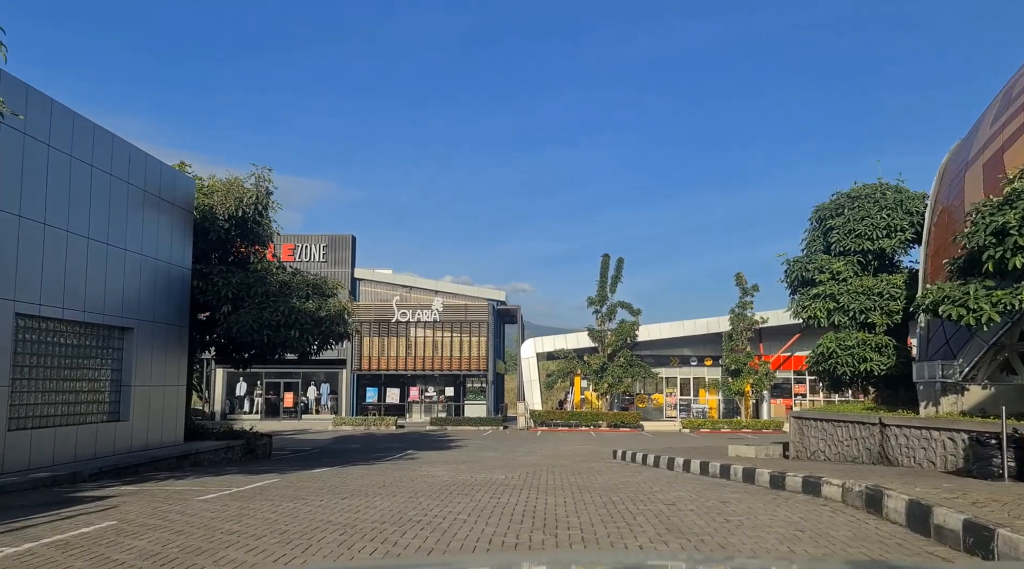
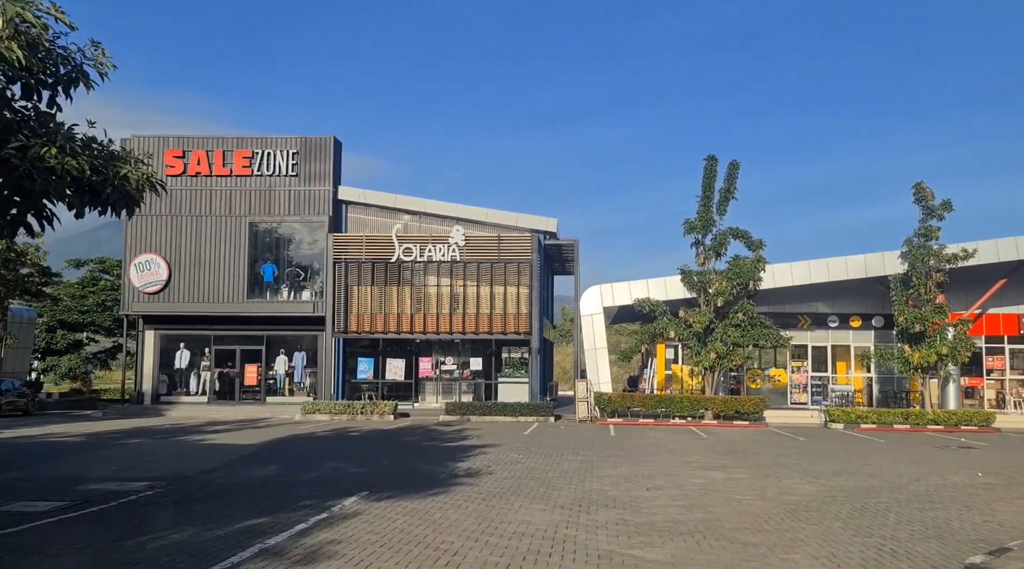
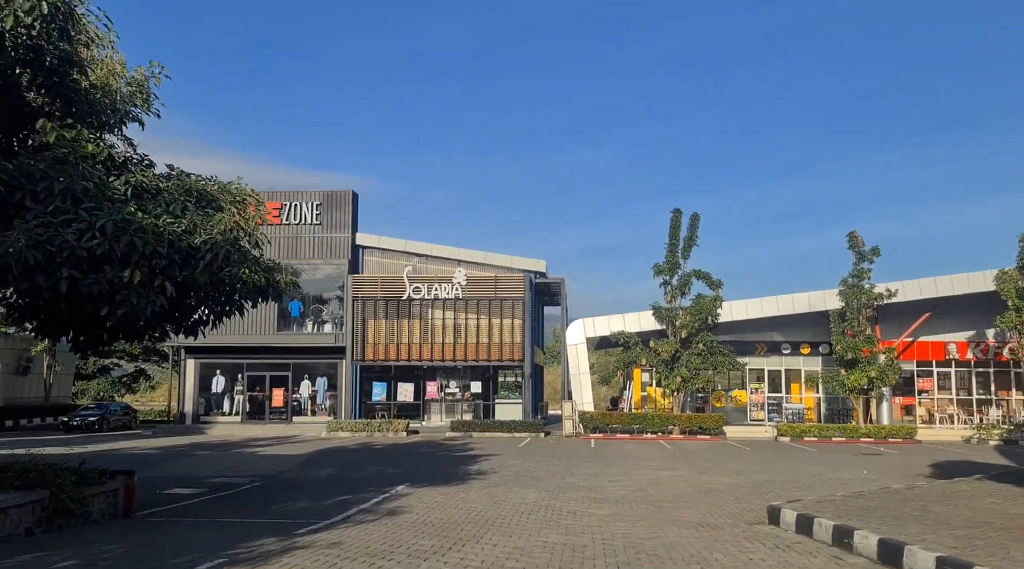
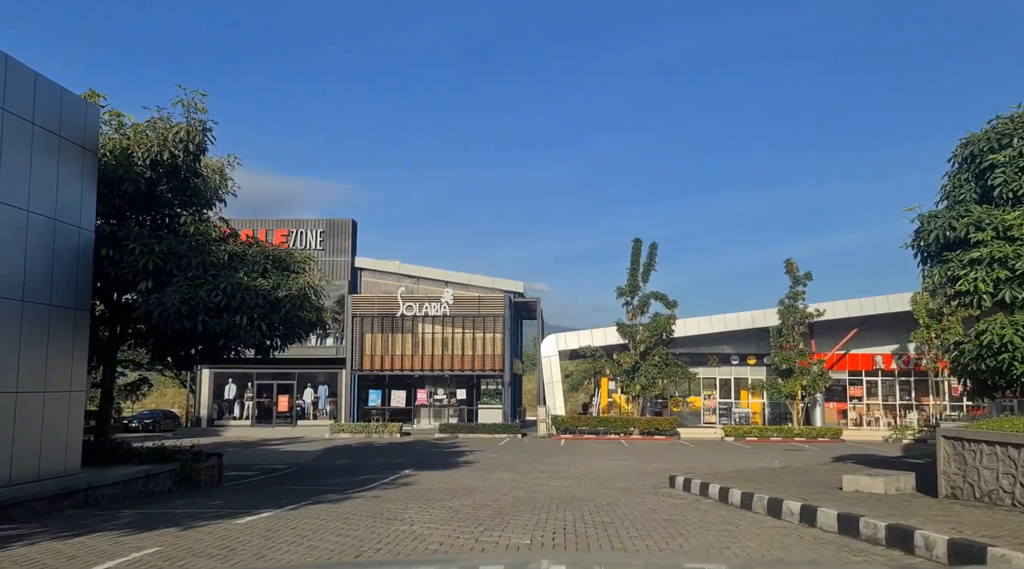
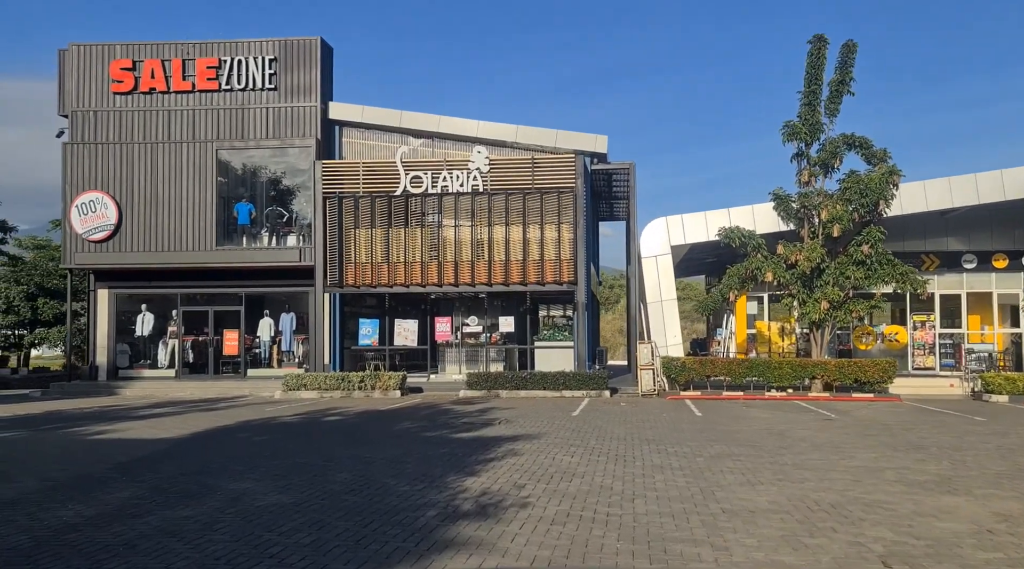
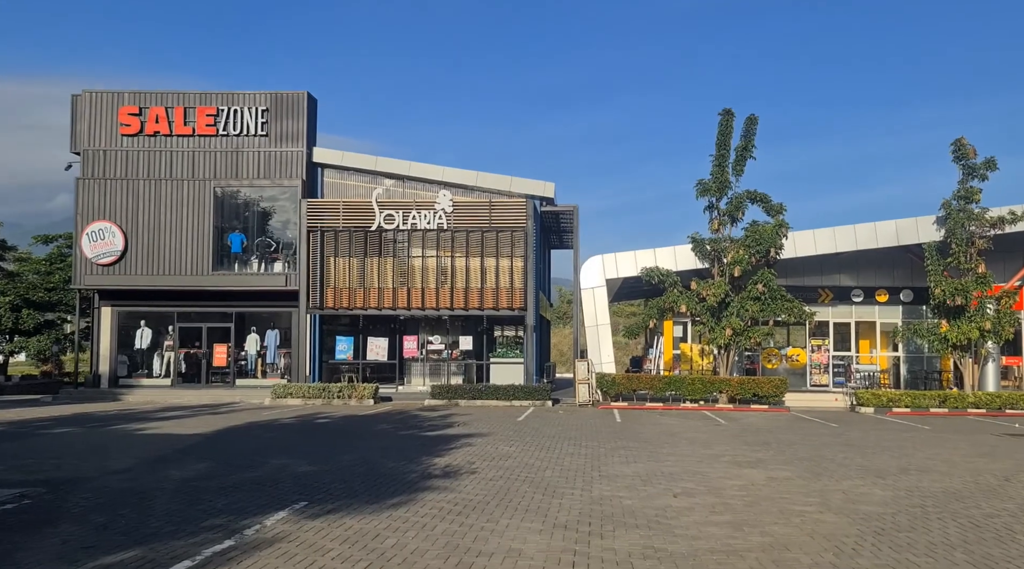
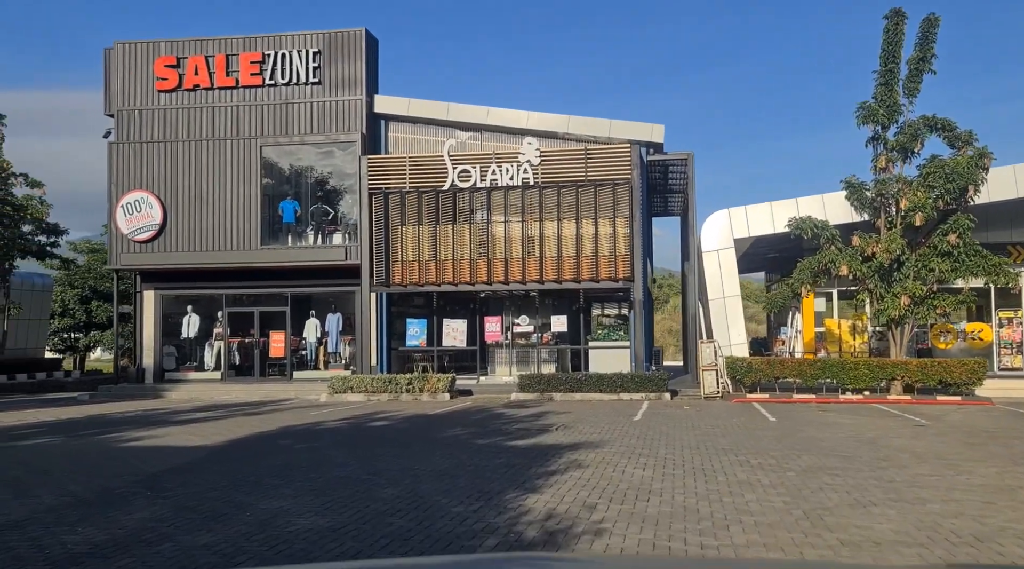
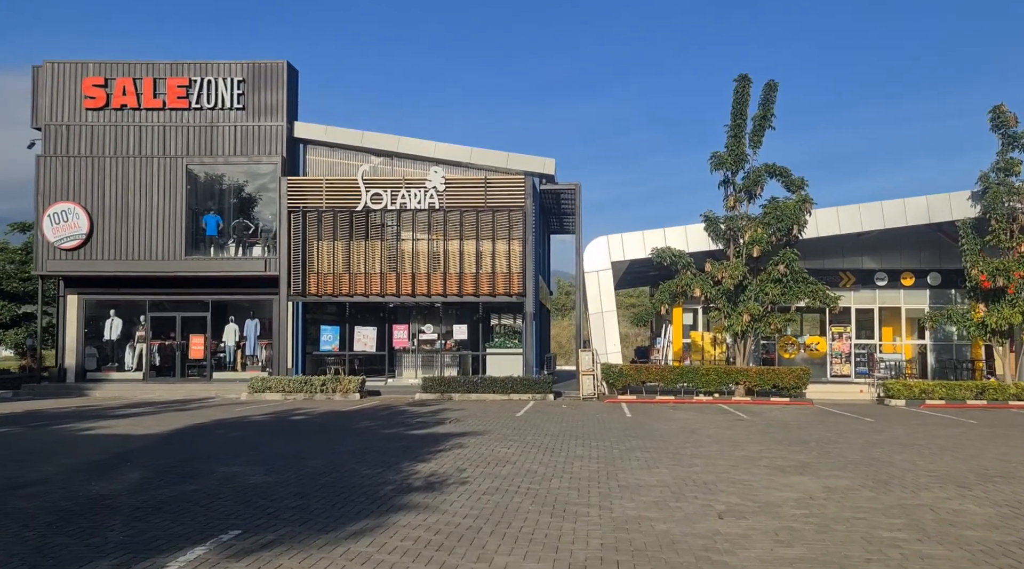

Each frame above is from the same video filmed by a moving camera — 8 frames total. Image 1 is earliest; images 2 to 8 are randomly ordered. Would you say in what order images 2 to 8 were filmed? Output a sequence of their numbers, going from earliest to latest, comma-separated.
4, 3, 2, 6, 8, 5, 7
